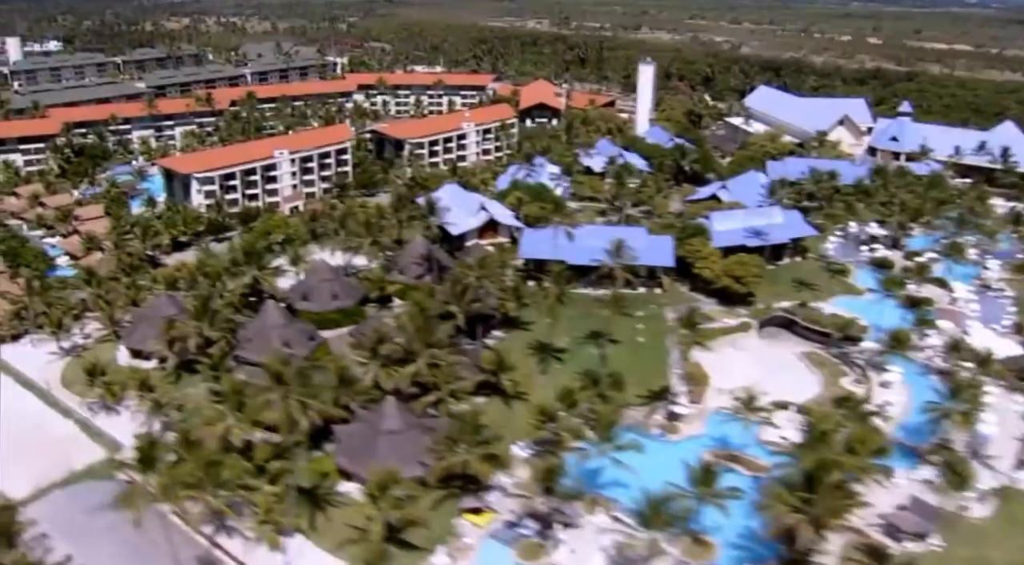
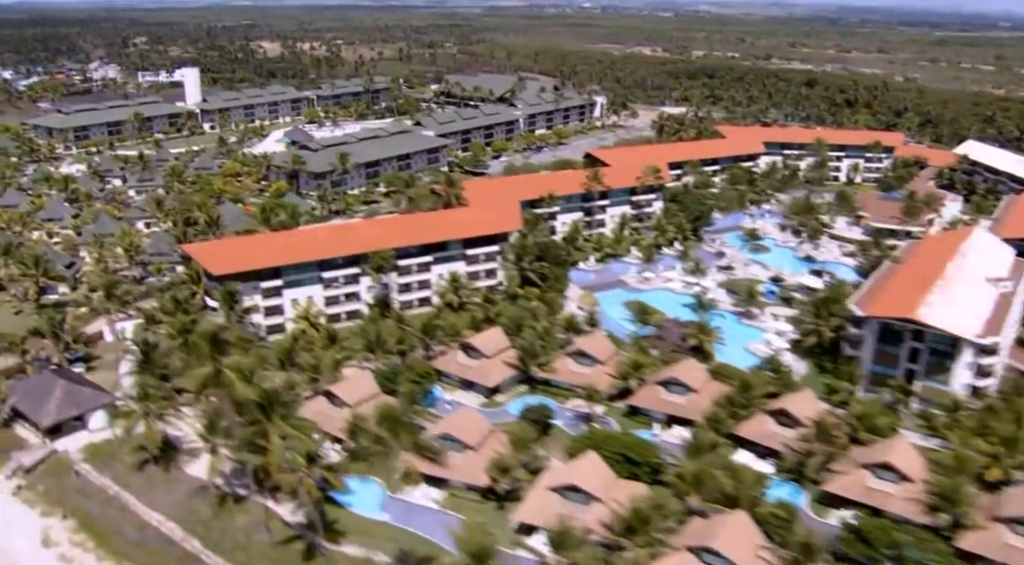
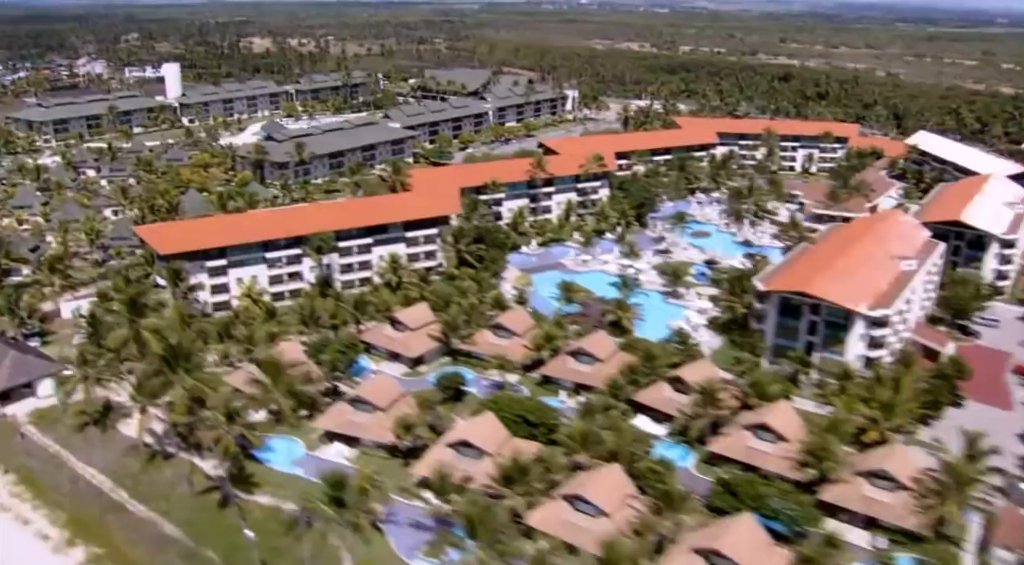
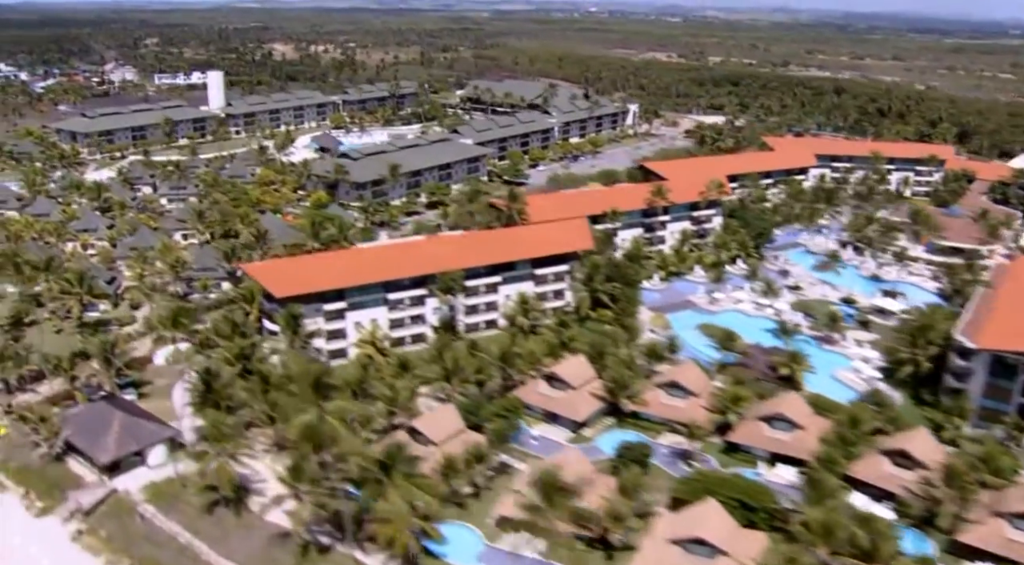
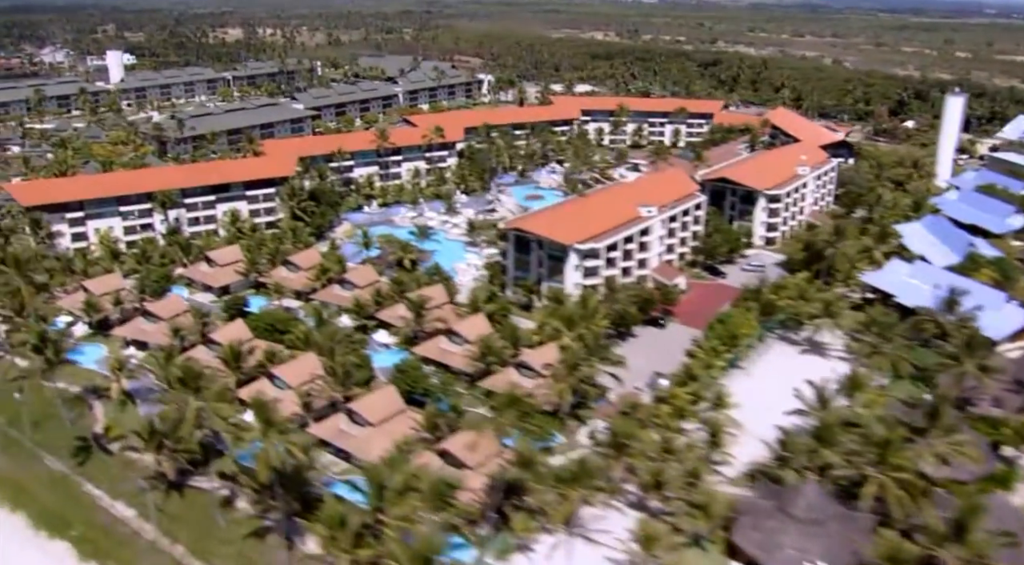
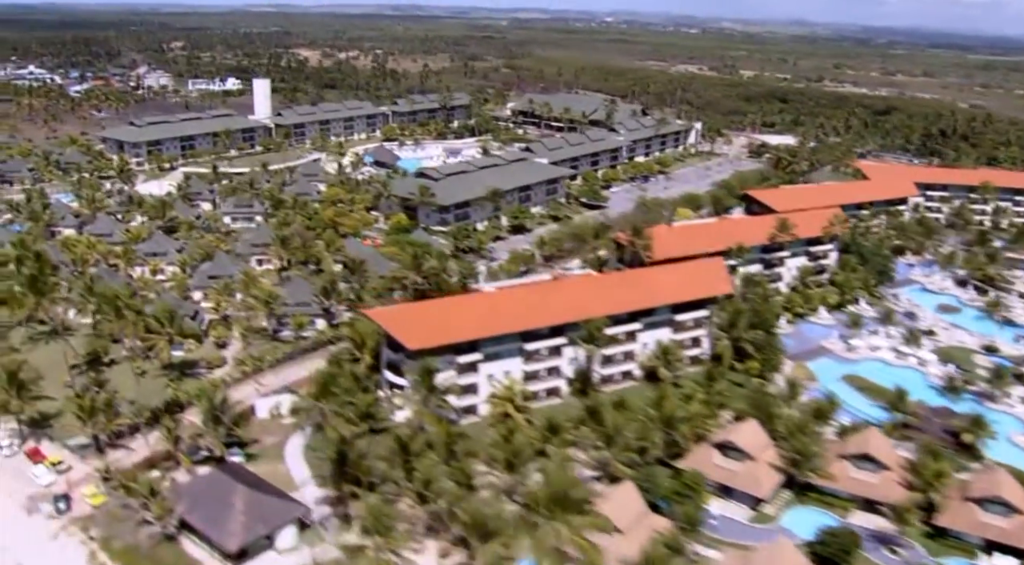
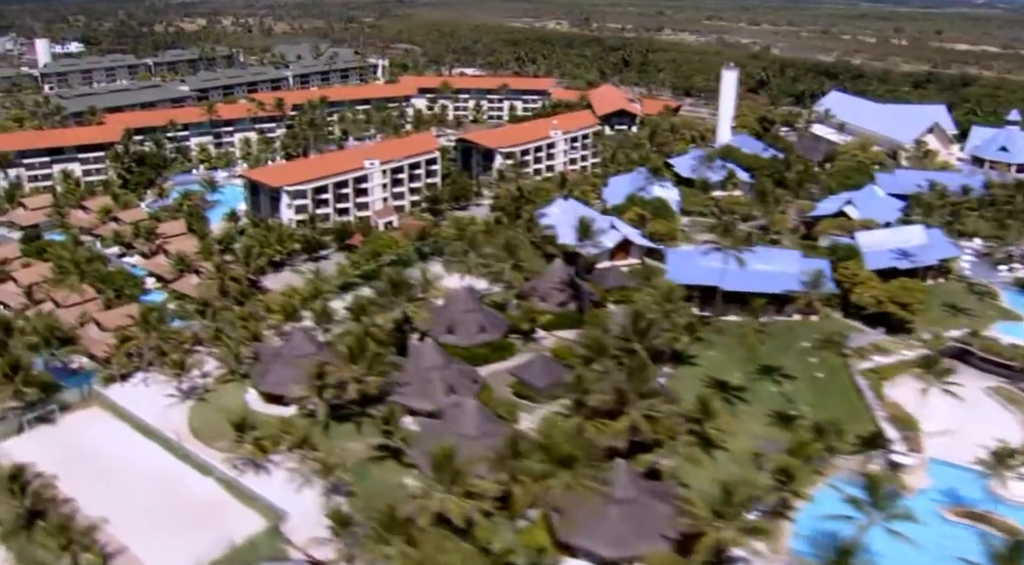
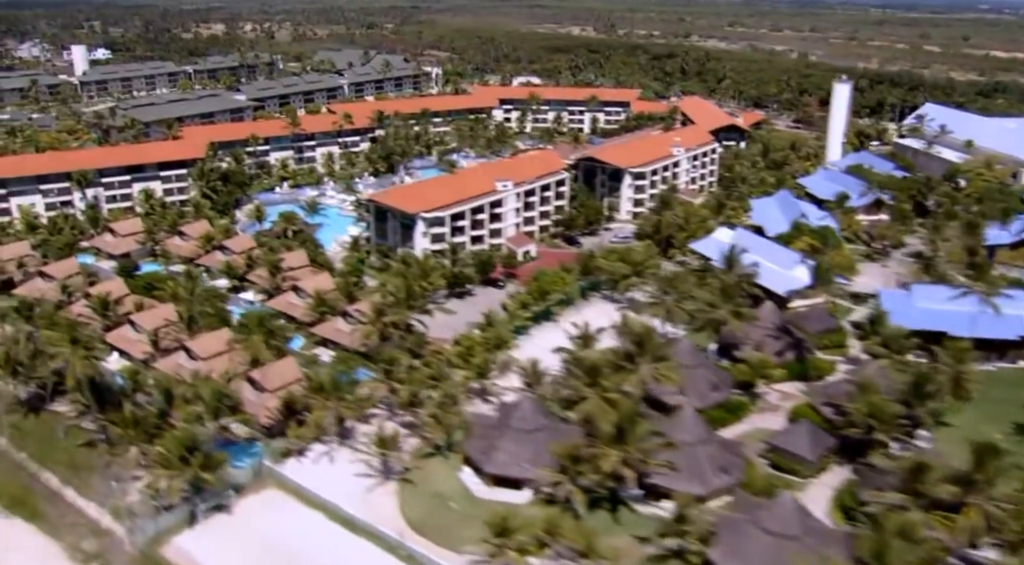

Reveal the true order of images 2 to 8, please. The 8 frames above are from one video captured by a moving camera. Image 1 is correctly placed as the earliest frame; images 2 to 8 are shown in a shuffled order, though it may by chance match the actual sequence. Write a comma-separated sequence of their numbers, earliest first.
7, 8, 5, 3, 2, 4, 6
